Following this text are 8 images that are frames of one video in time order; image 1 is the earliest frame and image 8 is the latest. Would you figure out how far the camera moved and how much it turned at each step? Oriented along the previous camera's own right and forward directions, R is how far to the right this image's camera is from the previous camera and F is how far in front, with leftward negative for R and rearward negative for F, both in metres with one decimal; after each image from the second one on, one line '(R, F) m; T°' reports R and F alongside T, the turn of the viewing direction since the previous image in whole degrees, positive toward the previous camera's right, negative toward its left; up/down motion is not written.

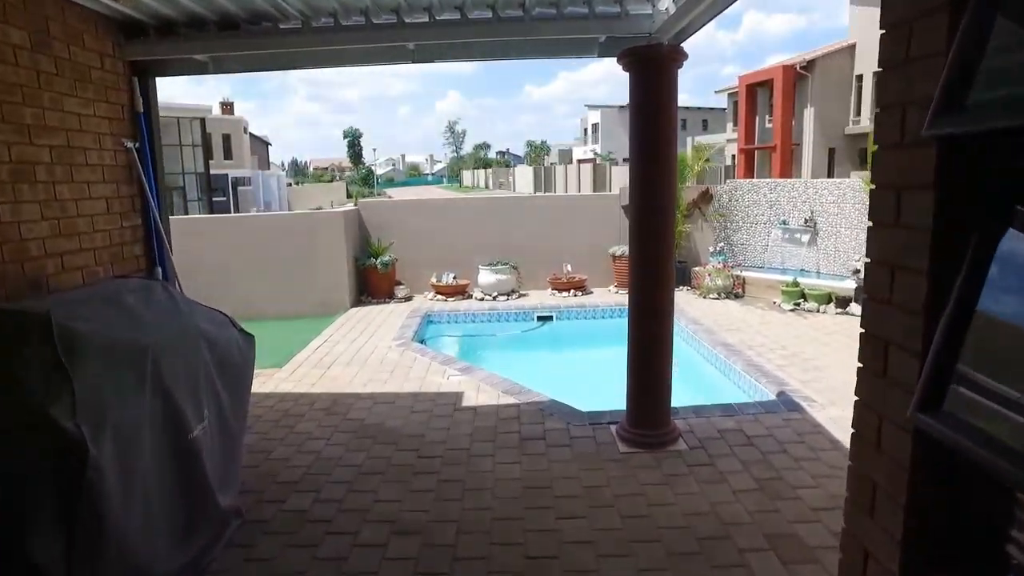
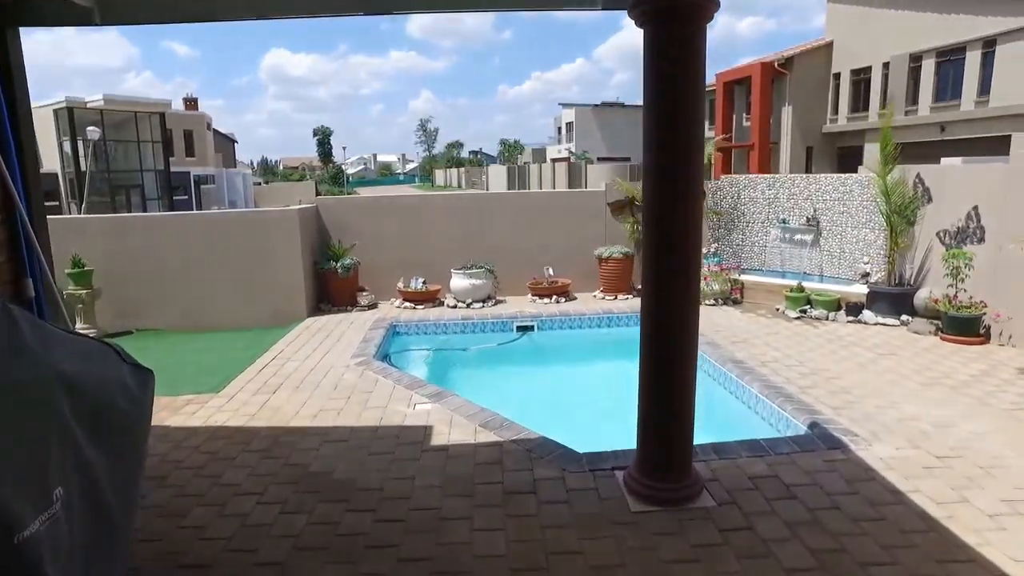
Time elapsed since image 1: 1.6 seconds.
(0.0, +1.0) m; +2°
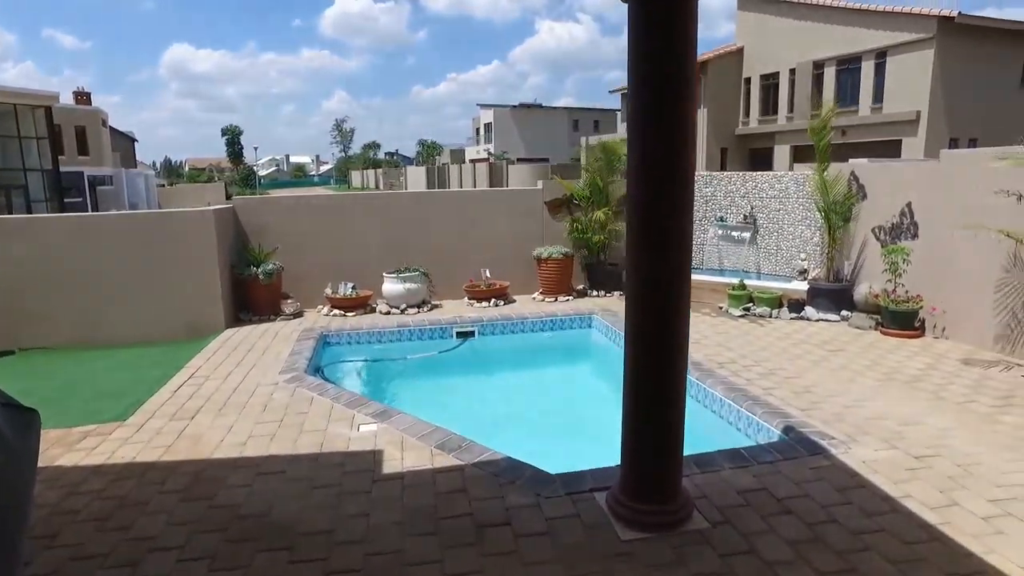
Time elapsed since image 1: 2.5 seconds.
(-0.2, +0.5) m; +7°
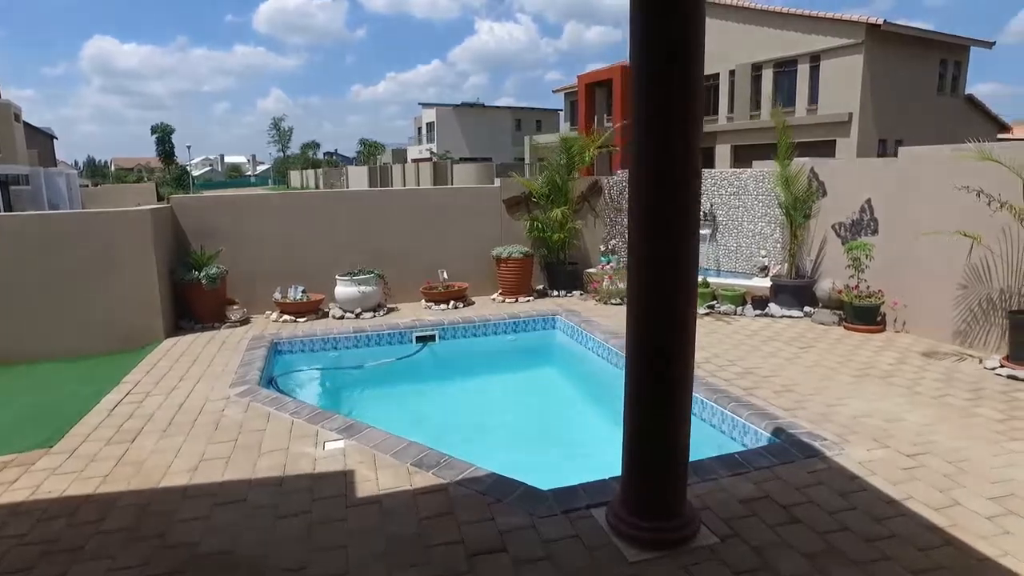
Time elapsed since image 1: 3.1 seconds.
(-0.2, +0.3) m; +5°
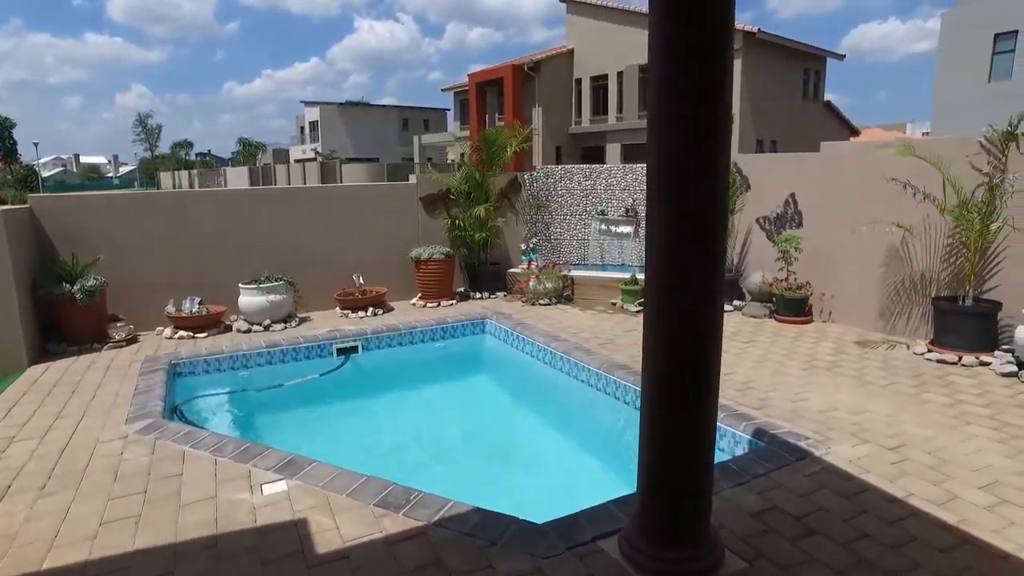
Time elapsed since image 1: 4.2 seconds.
(-0.4, +0.5) m; +10°
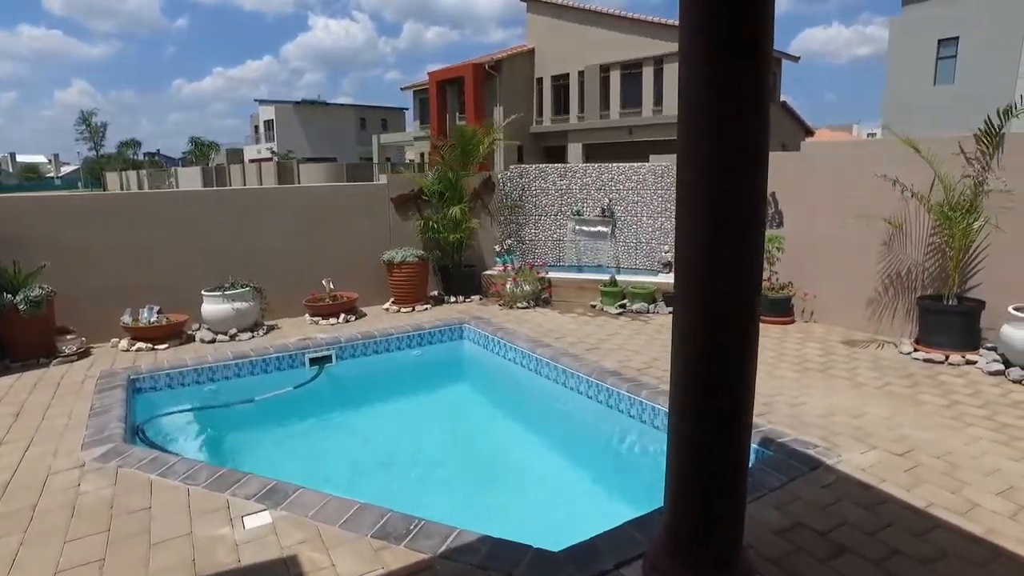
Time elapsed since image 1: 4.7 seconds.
(-0.2, +0.3) m; +4°
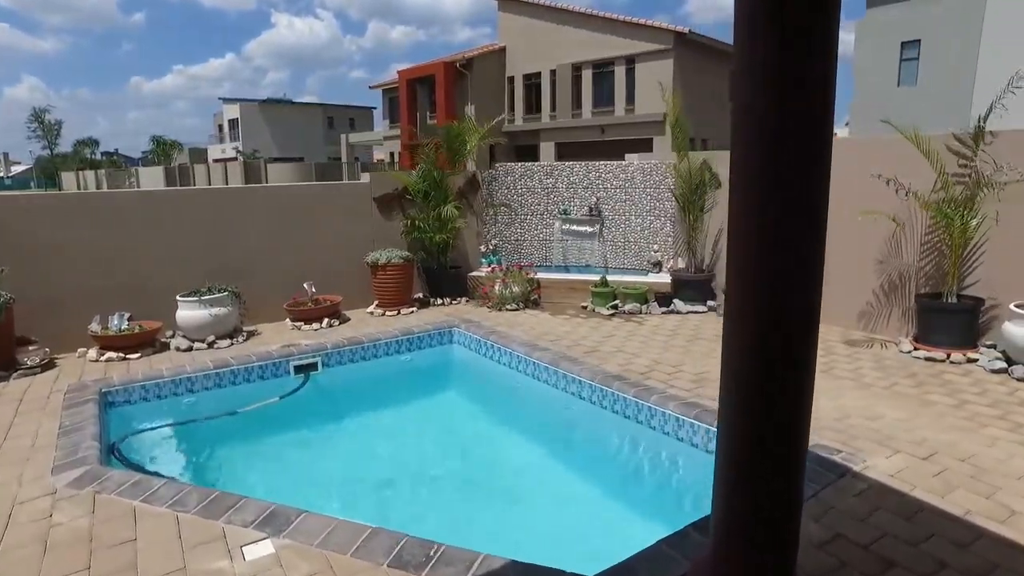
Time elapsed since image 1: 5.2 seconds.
(-0.2, +0.2) m; +3°
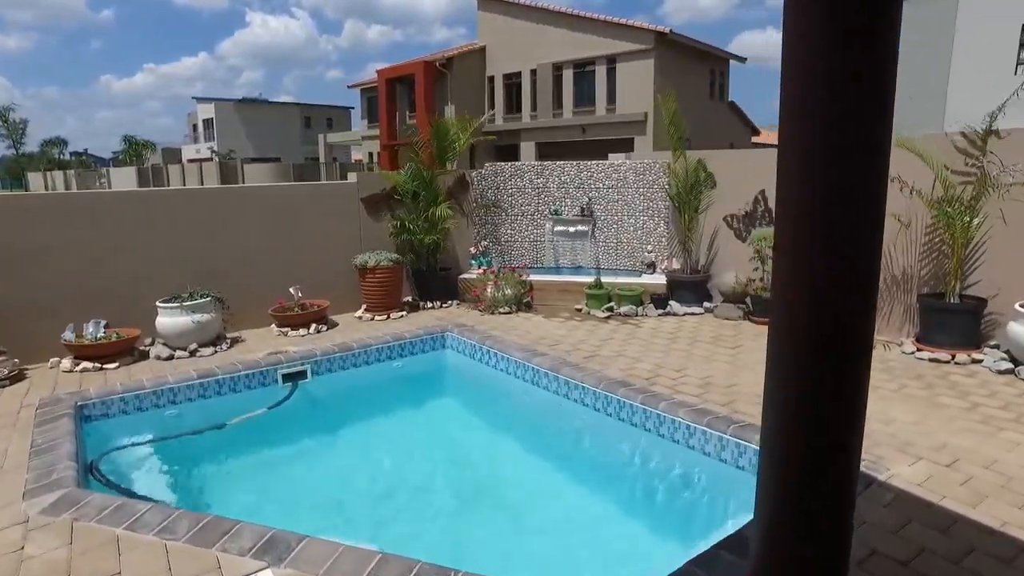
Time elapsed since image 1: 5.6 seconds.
(-0.2, +0.2) m; +2°
